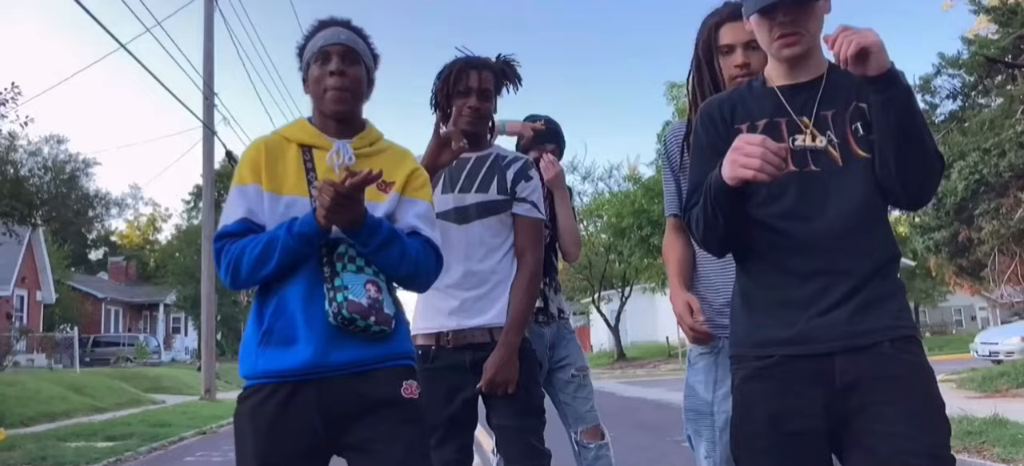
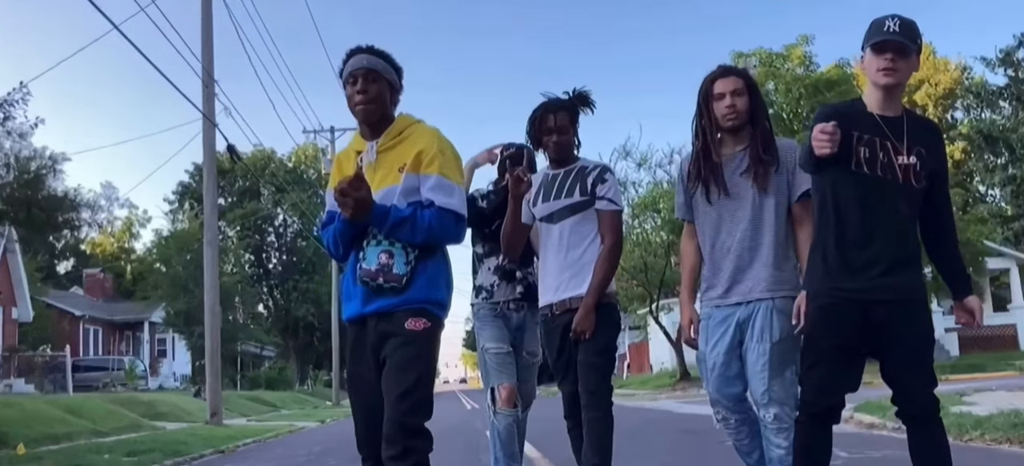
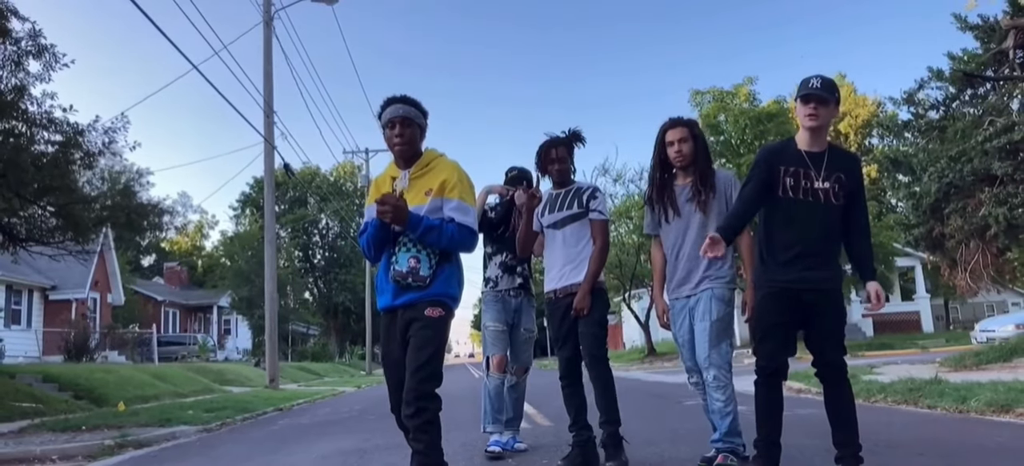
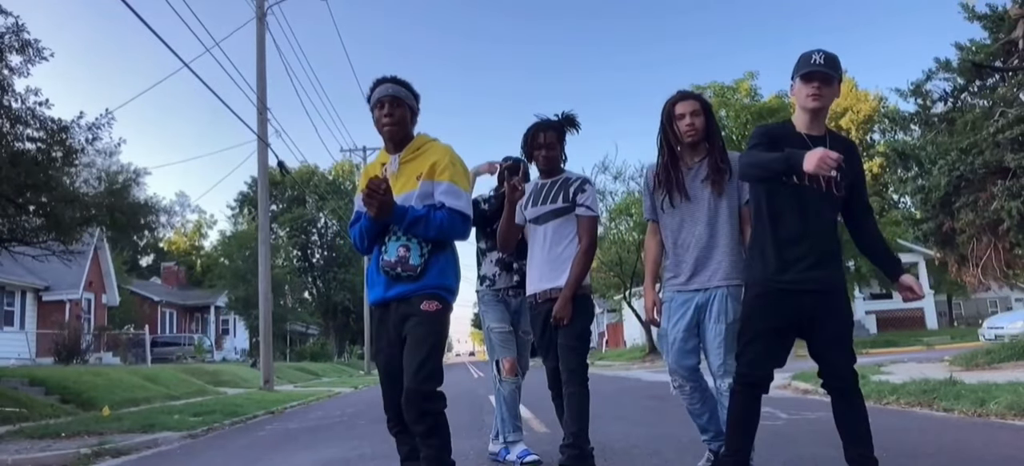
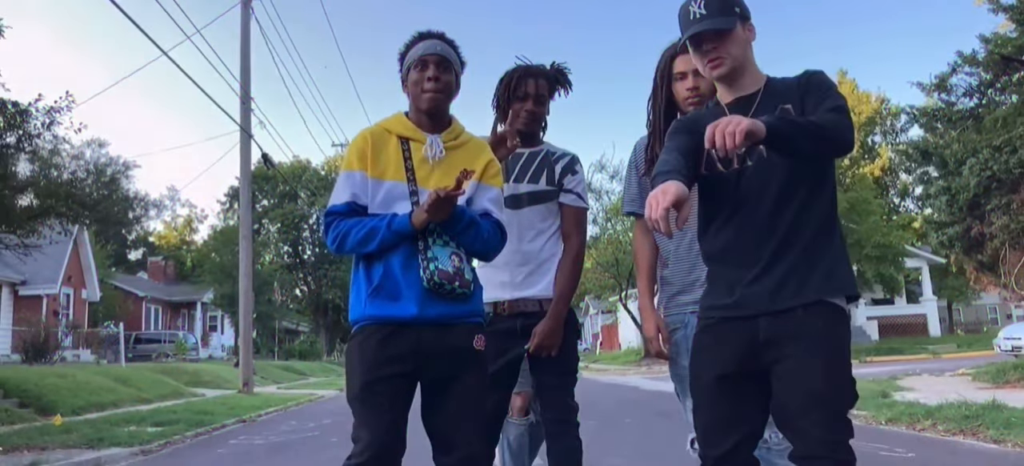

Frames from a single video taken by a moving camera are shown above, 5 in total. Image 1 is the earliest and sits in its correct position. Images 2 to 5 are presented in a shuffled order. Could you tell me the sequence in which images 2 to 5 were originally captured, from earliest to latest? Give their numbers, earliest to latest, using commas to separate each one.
5, 4, 2, 3
